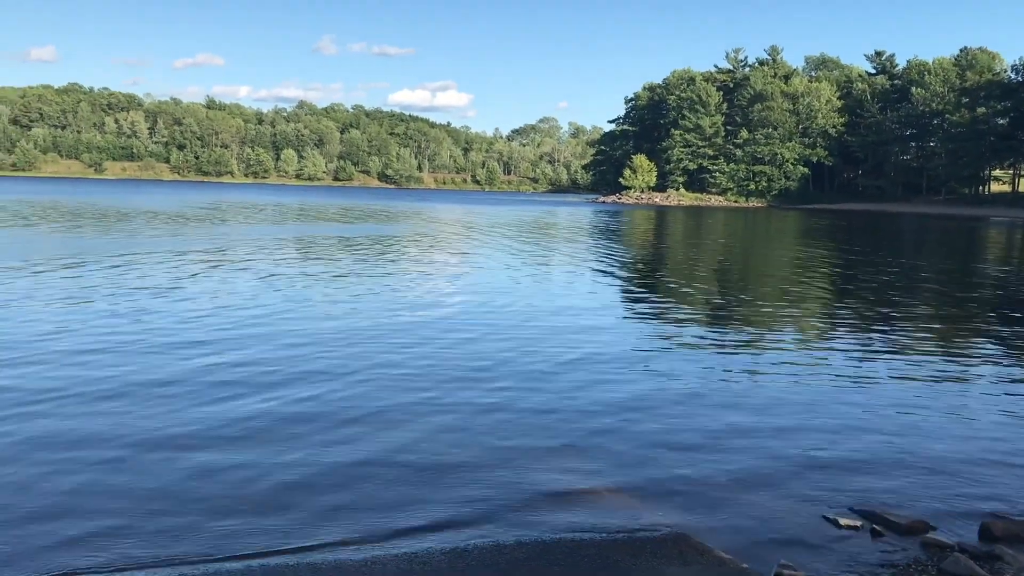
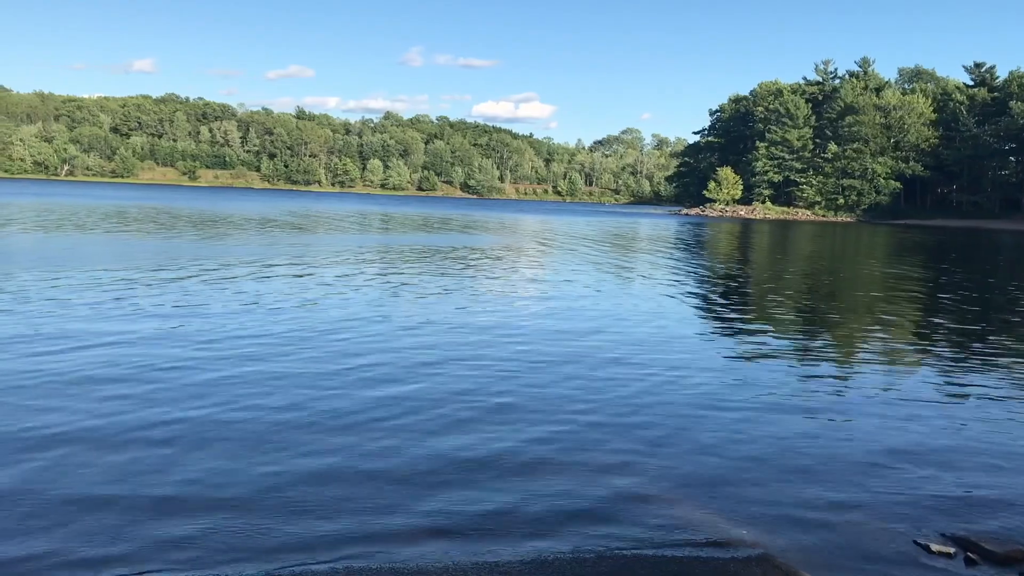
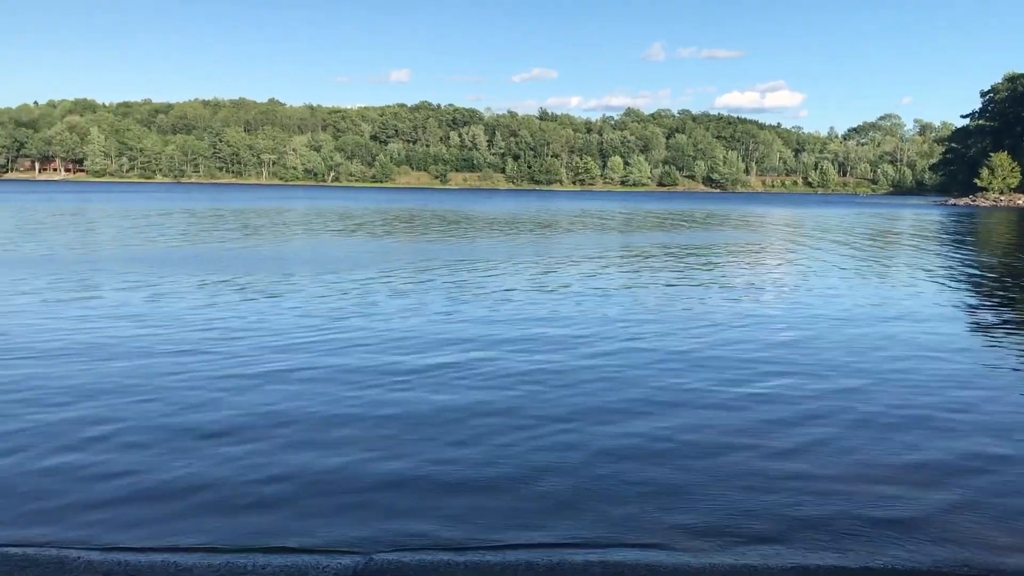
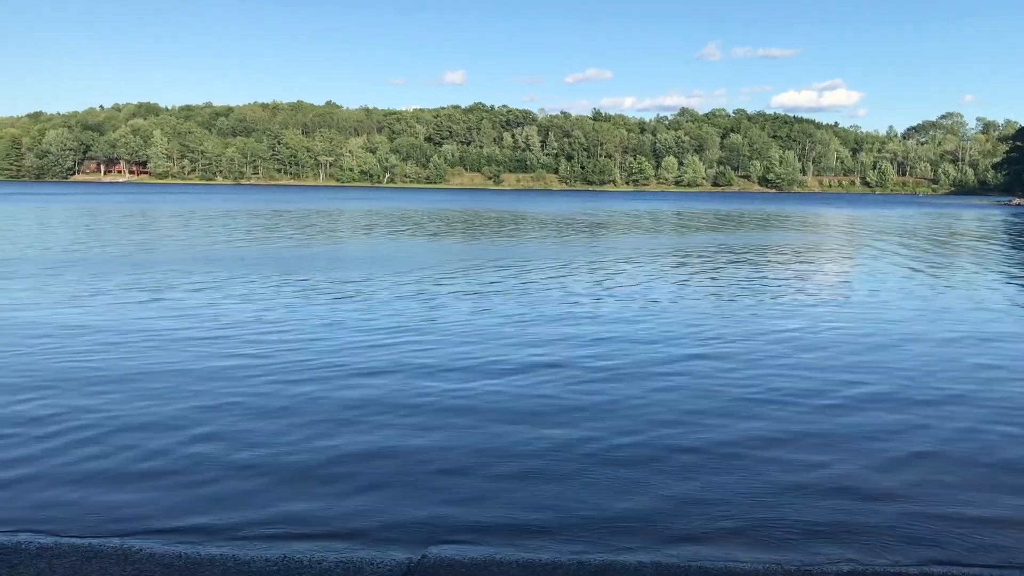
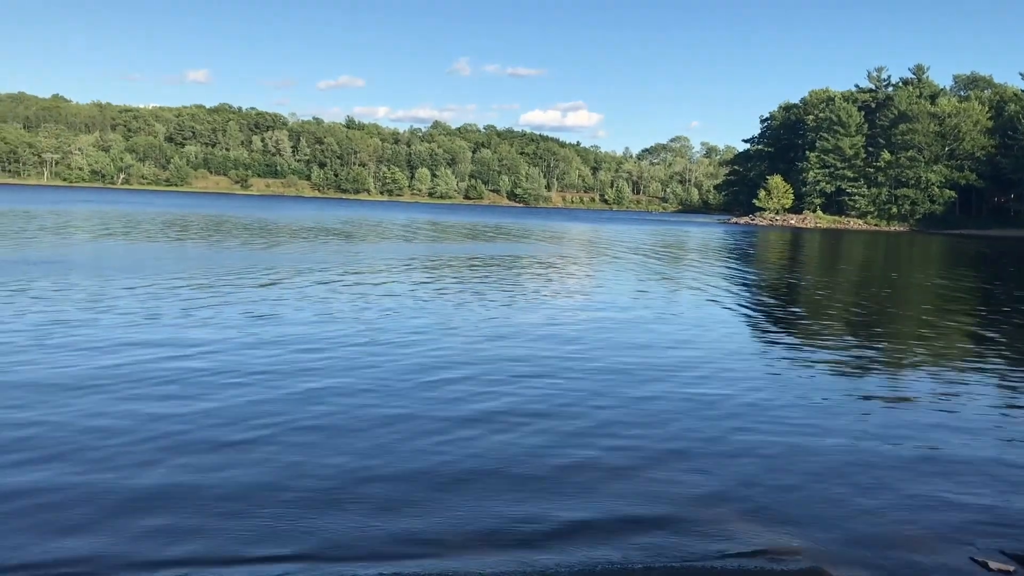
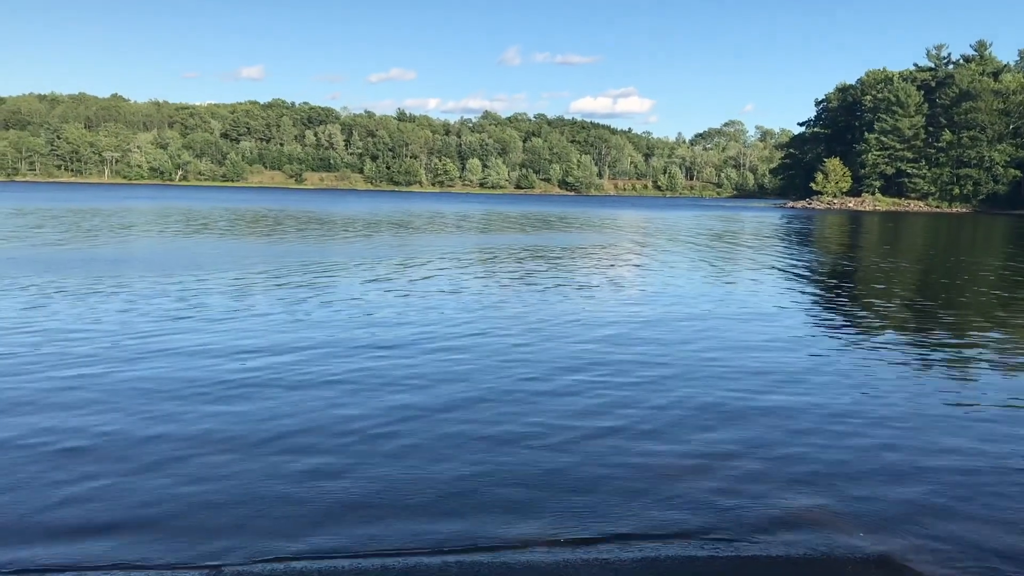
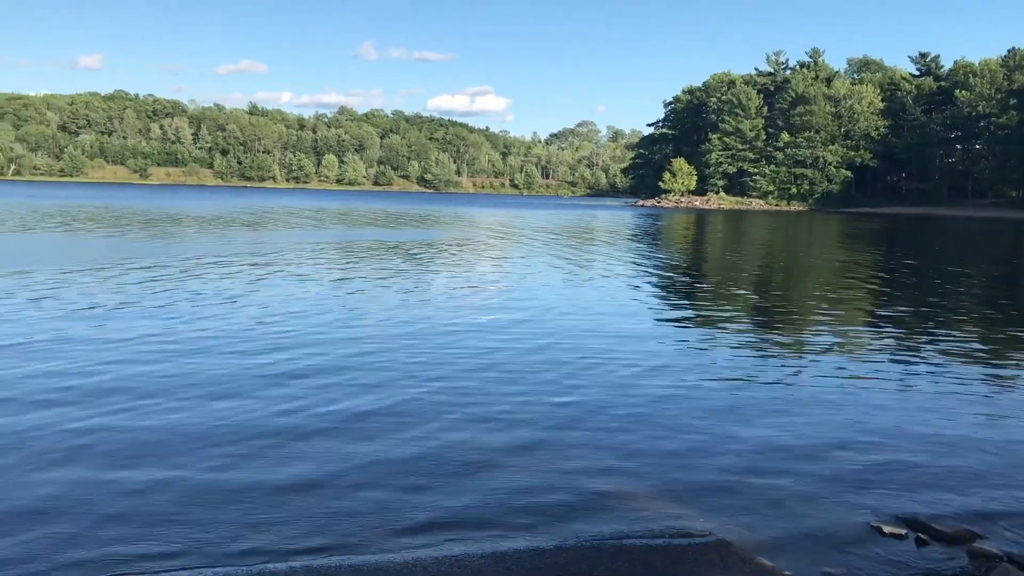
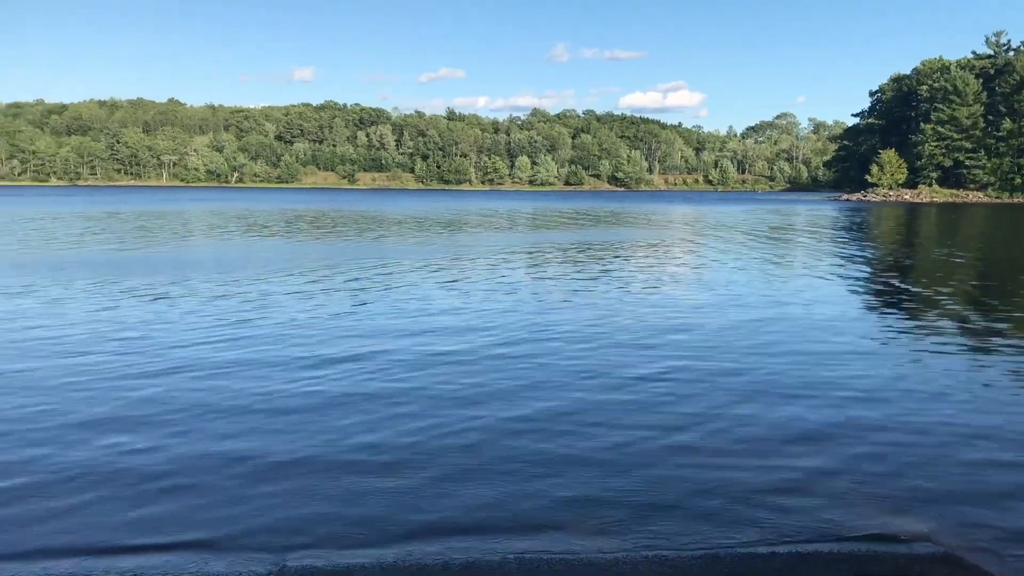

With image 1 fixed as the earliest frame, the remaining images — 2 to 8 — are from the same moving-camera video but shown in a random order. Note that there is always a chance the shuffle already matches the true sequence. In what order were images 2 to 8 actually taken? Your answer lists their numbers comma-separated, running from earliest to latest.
7, 2, 5, 6, 8, 3, 4
